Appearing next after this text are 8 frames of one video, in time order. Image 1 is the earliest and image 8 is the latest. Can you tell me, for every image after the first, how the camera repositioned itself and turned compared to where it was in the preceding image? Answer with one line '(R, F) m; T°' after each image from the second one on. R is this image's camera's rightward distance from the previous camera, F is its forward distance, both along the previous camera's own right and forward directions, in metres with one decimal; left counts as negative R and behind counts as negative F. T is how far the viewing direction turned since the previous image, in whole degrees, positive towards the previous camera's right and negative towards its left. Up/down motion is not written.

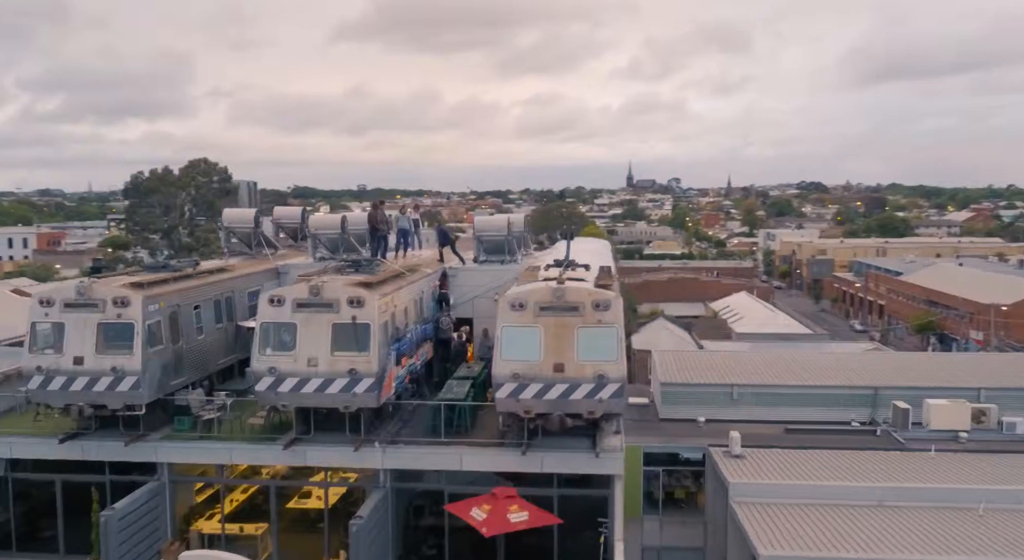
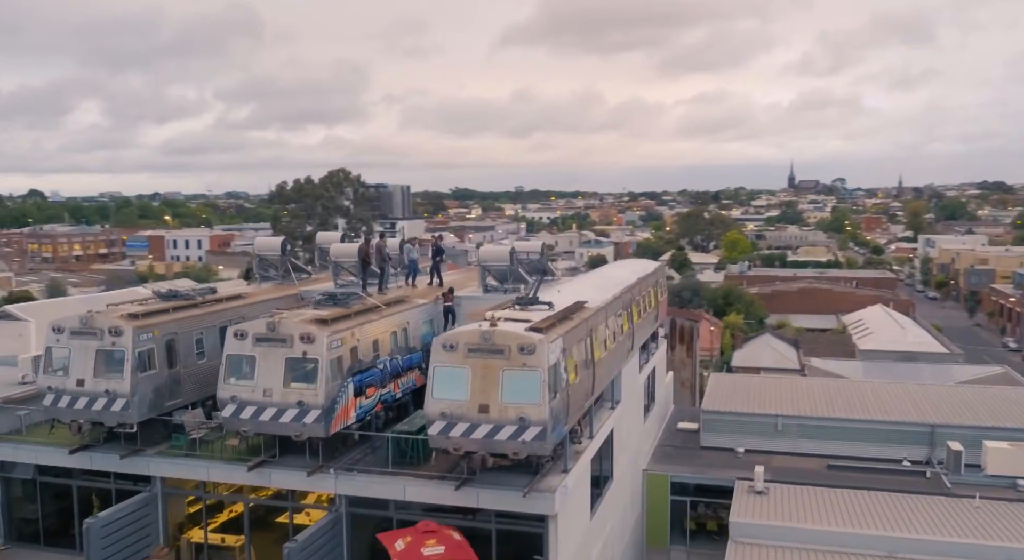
(+2.7, -0.1) m; -10°
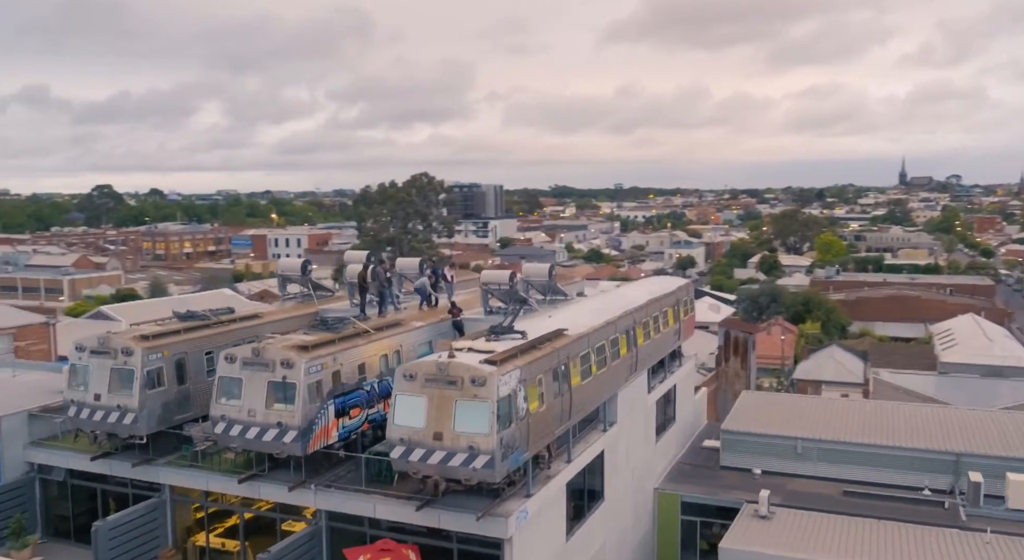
(+1.8, -0.4) m; -7°
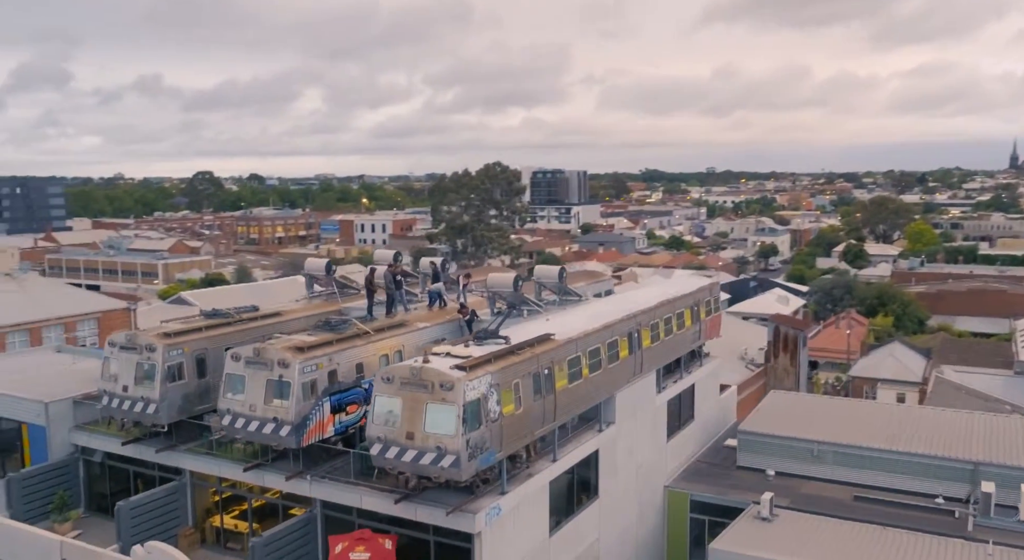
(+1.6, -0.5) m; -6°
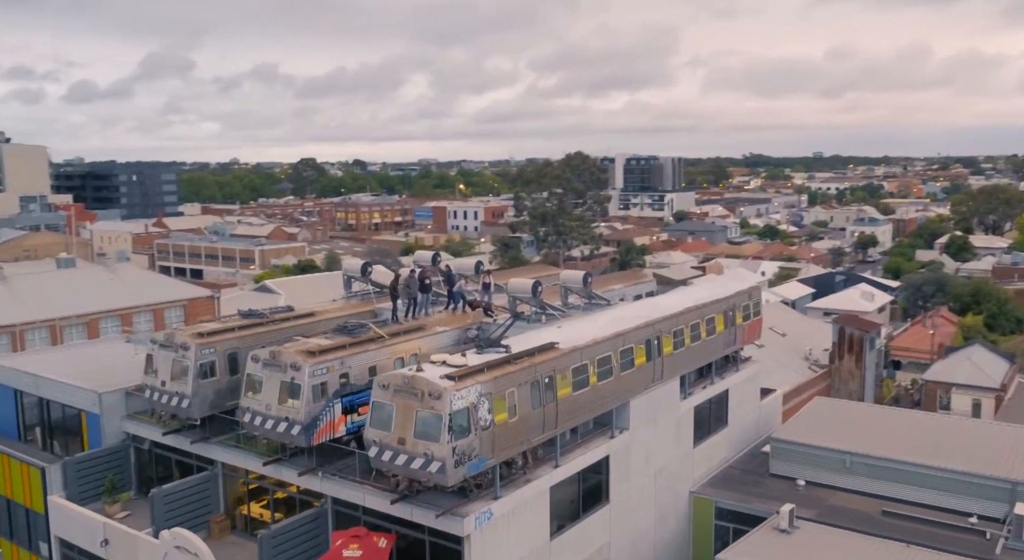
(+1.5, -0.3) m; -7°
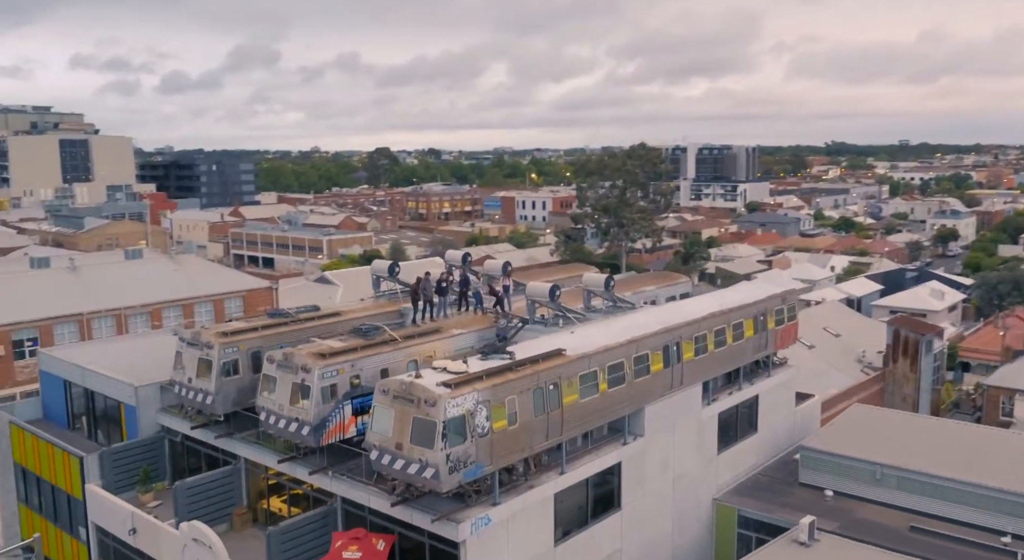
(+1.1, 0.0) m; -5°
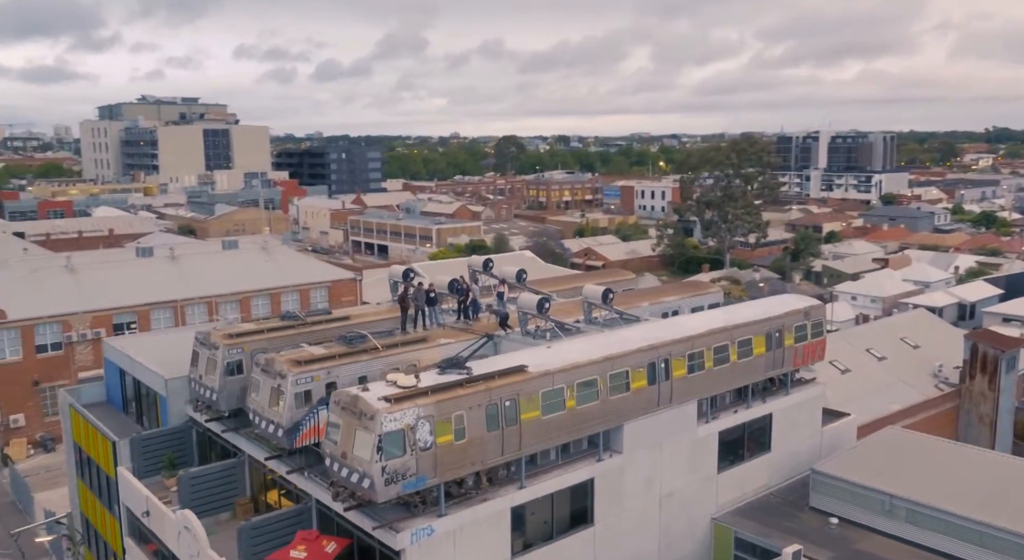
(+2.7, 0.0) m; -9°
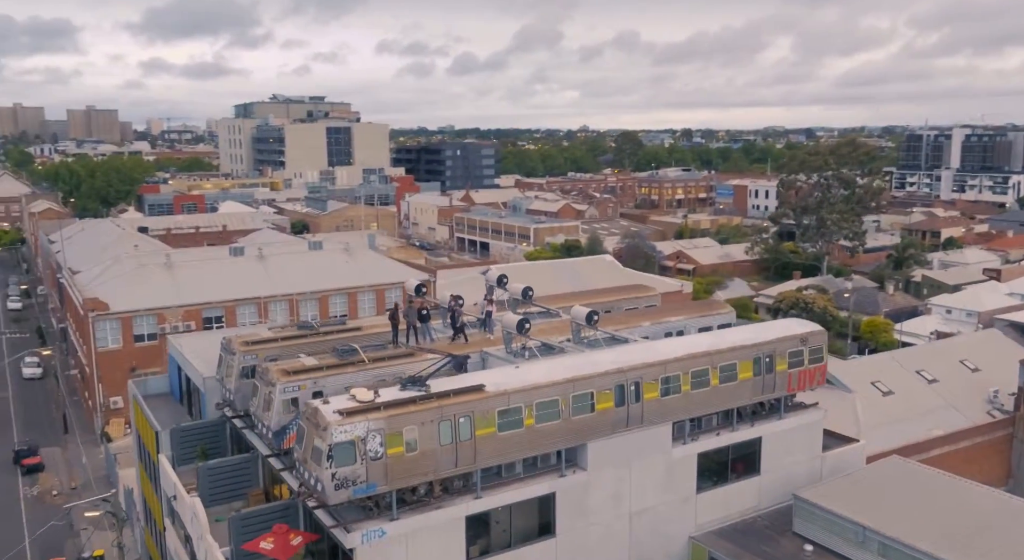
(+2.9, -0.9) m; -8°
